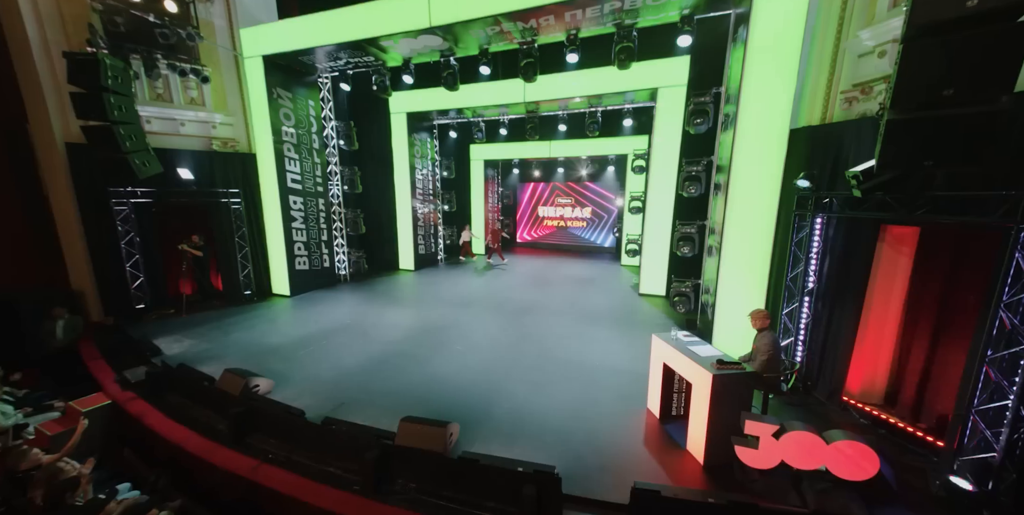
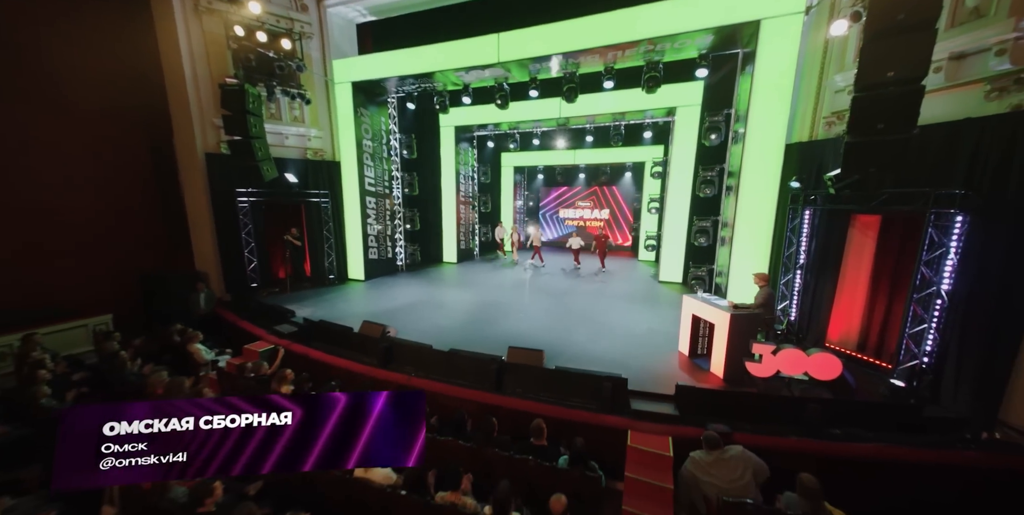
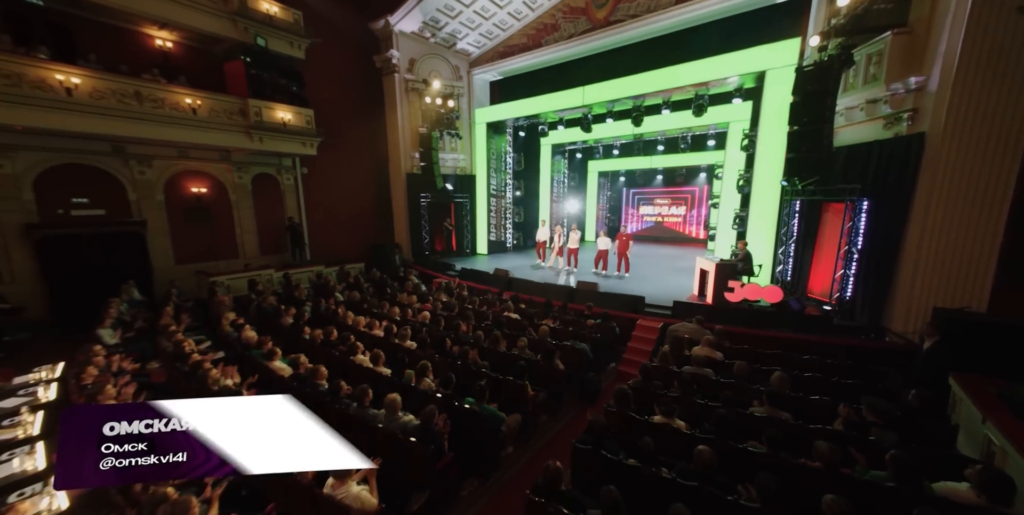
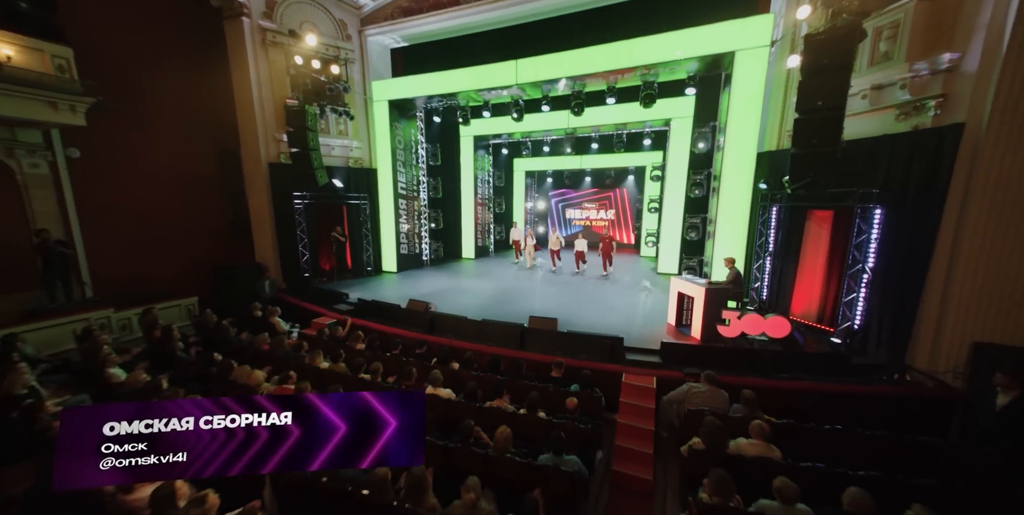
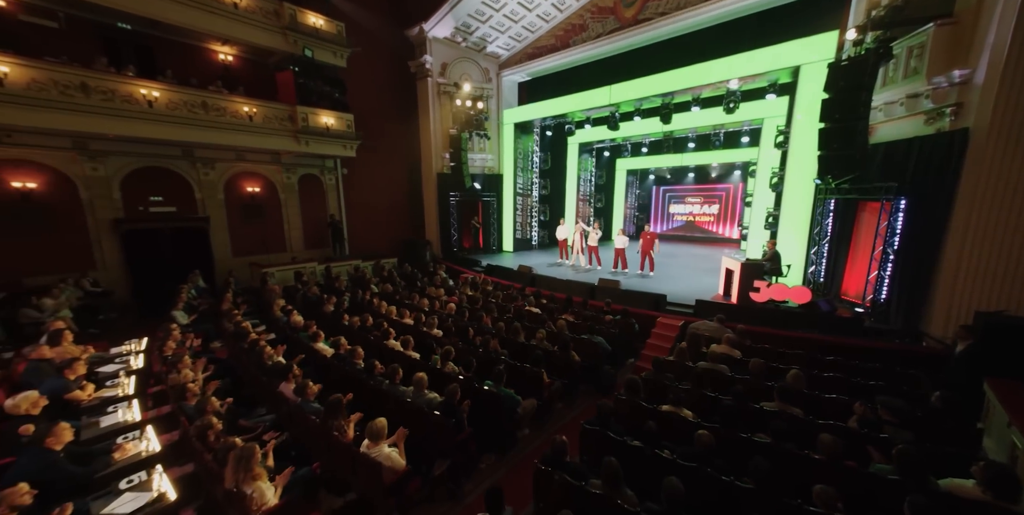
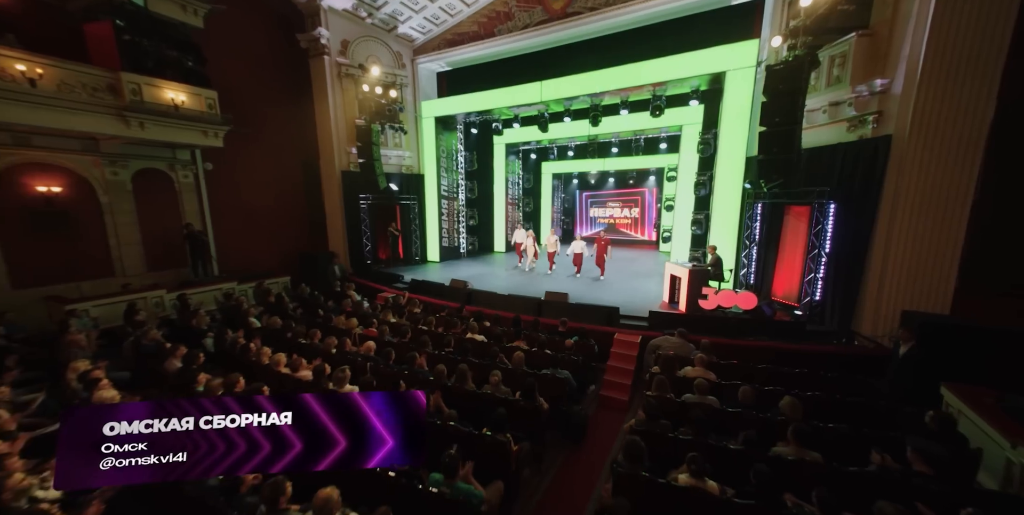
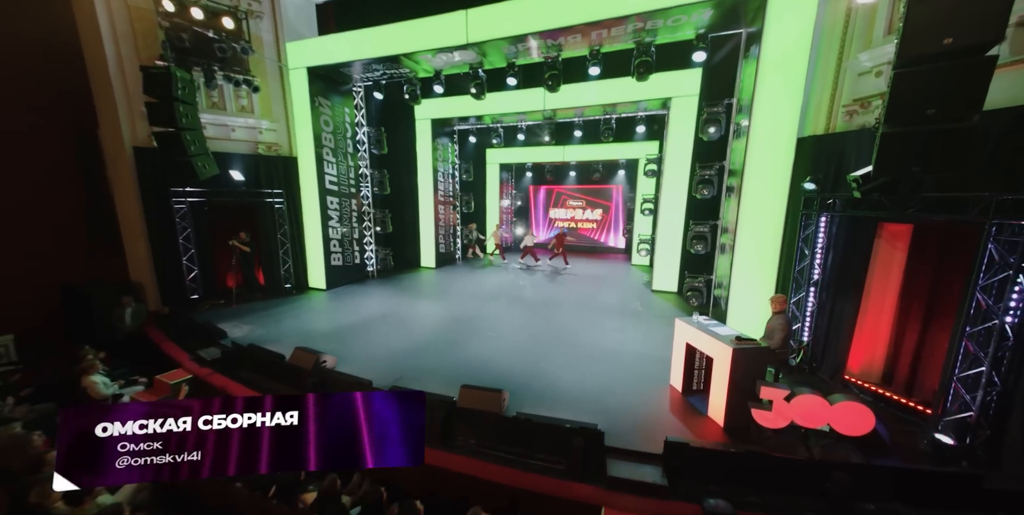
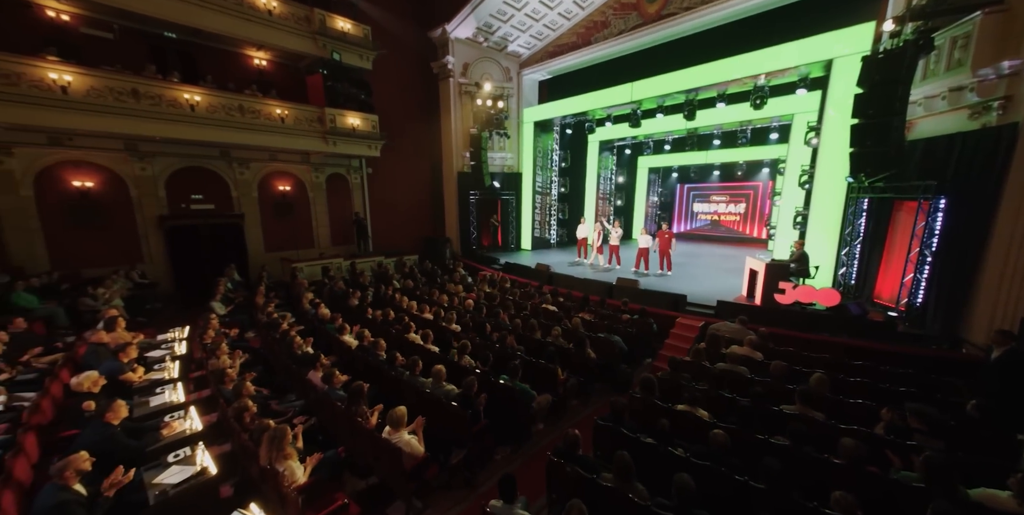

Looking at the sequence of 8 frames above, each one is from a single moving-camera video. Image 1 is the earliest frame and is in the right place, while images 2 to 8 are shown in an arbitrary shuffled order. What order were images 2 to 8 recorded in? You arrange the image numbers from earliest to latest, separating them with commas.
7, 2, 4, 6, 3, 5, 8
